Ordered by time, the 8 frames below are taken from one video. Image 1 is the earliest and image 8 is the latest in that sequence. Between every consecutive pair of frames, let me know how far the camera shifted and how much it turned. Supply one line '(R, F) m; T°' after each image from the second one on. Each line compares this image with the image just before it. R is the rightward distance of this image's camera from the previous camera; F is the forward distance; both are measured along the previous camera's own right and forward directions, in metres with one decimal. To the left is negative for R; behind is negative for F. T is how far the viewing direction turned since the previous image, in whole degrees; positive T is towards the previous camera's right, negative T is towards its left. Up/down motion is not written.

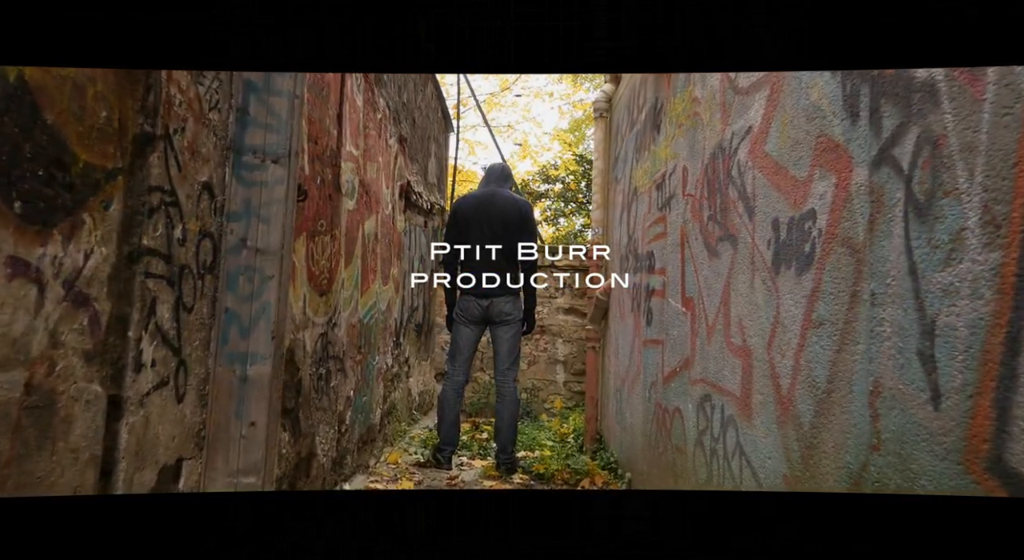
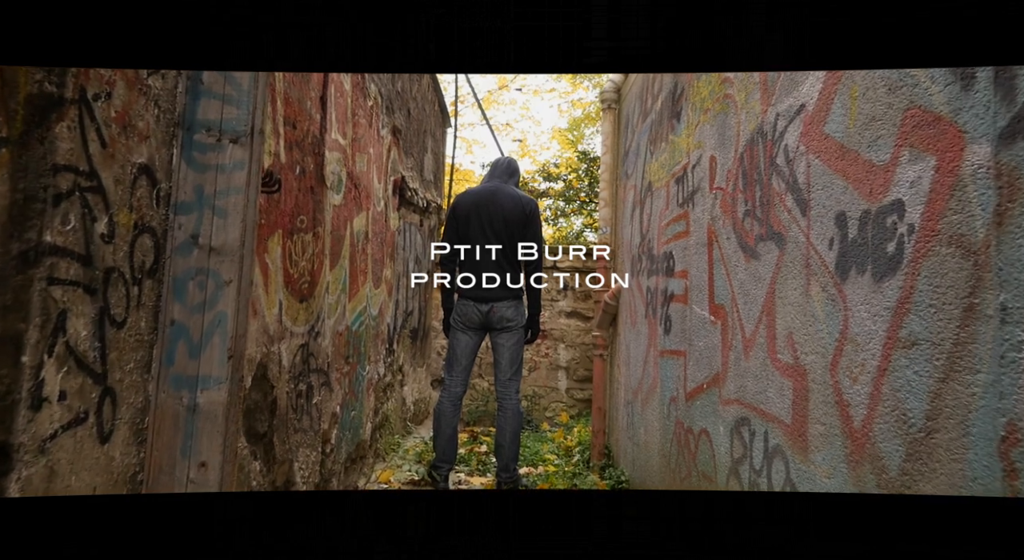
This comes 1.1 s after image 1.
(0.0, +0.4) m; 0°
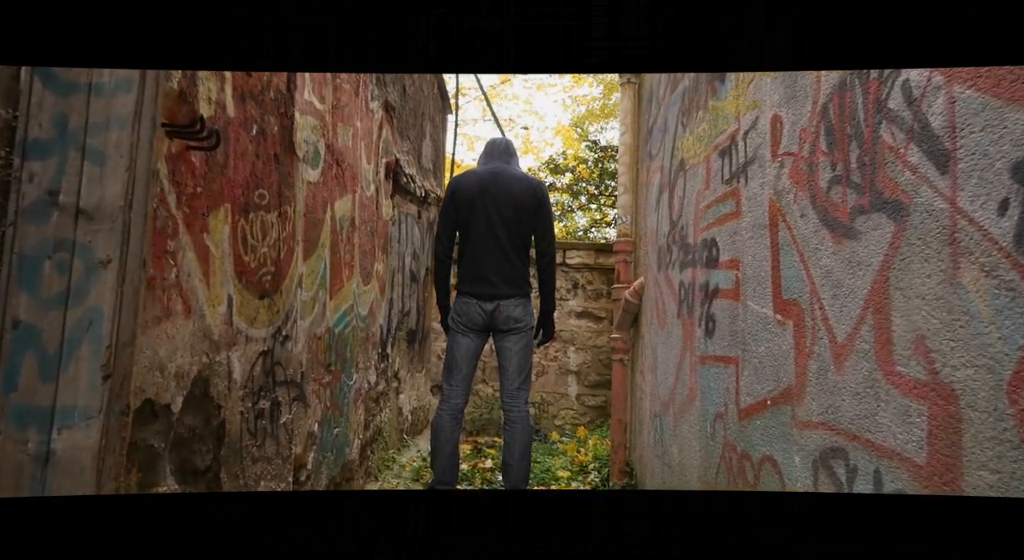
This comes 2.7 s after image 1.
(0.0, +0.6) m; 0°
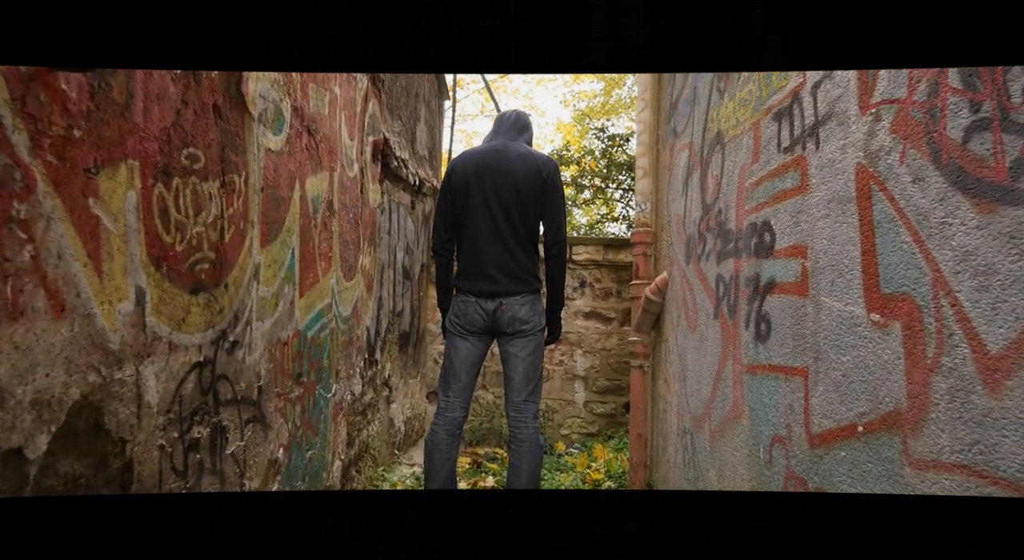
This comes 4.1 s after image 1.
(0.0, +0.5) m; 0°
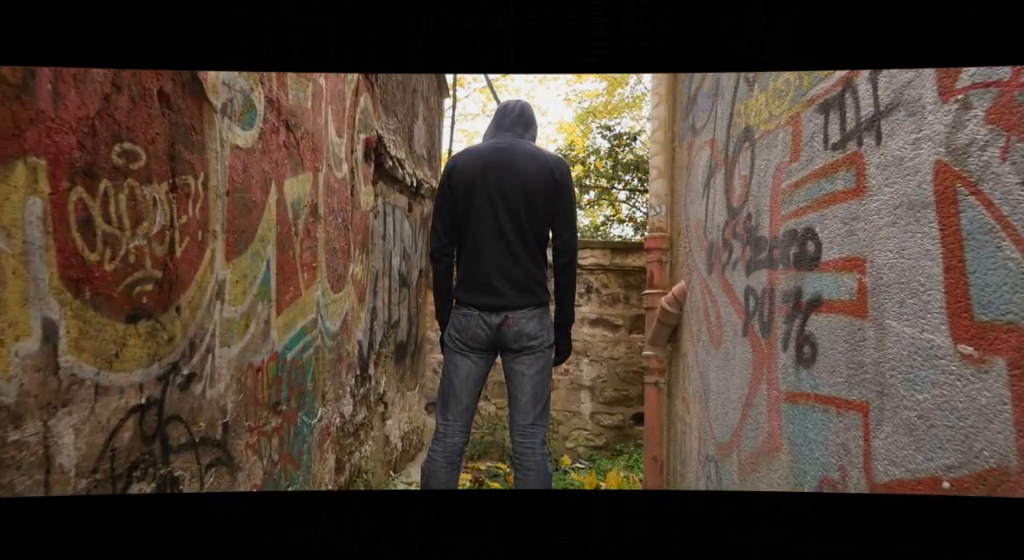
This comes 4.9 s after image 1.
(0.0, +0.3) m; 0°
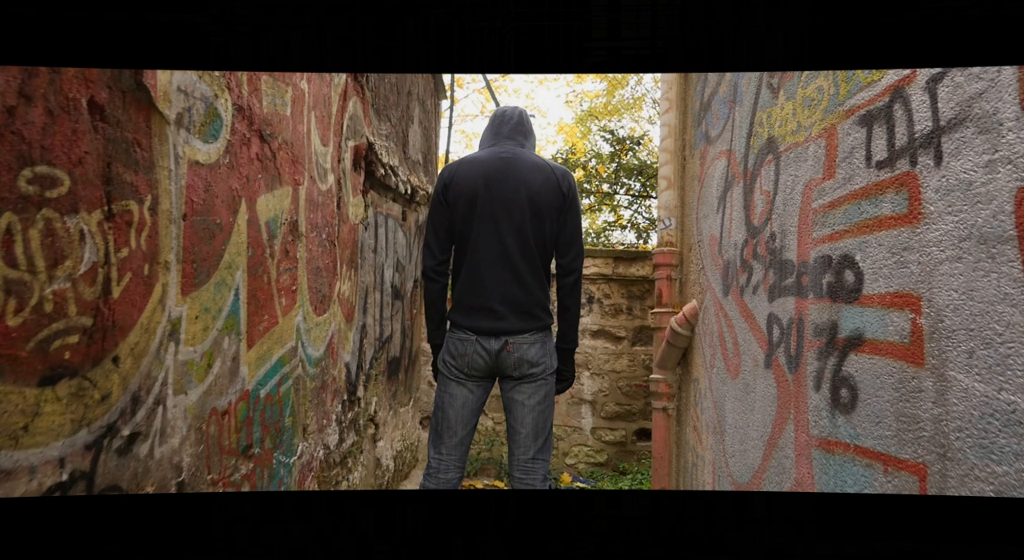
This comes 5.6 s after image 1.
(0.0, +0.2) m; 0°
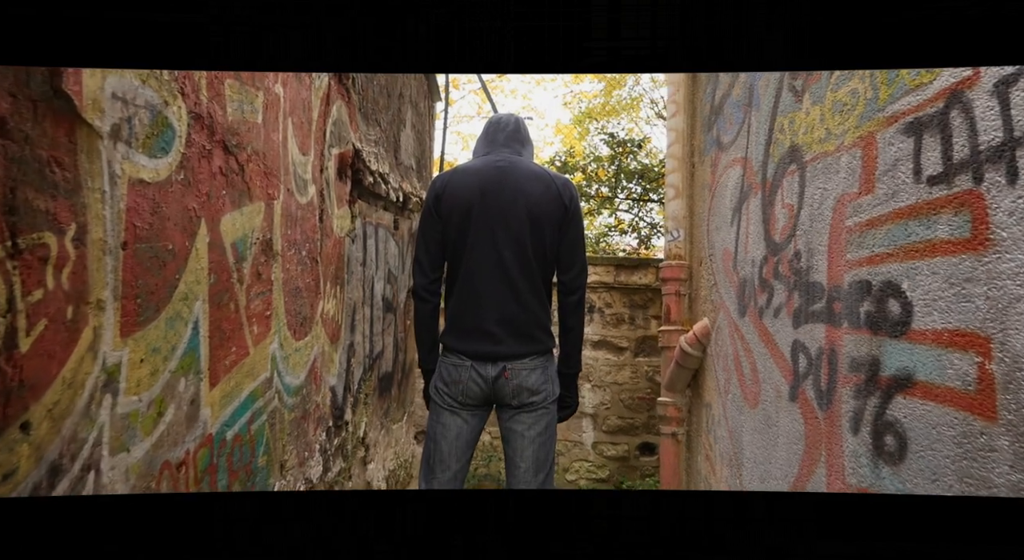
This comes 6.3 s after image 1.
(0.0, +0.2) m; 0°
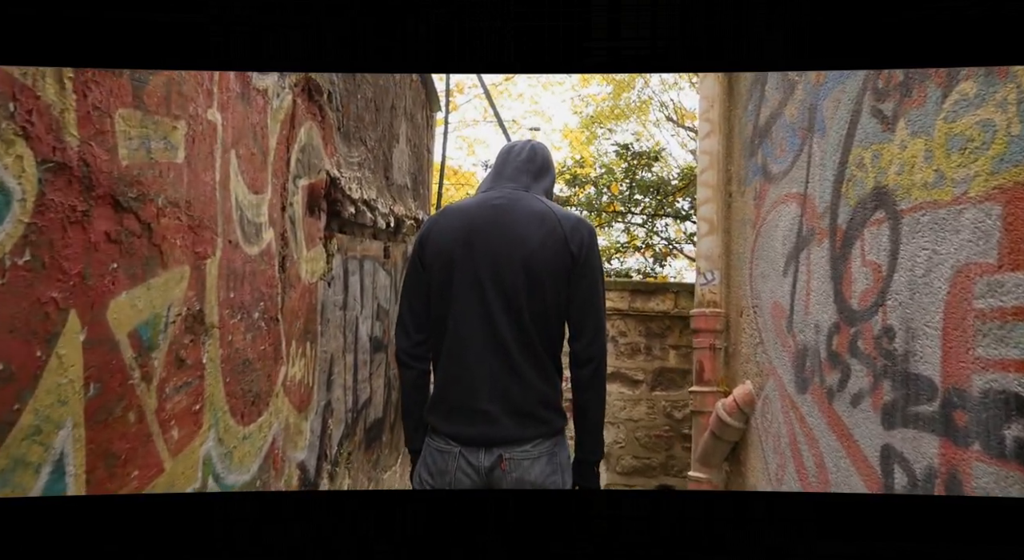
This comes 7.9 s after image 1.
(0.0, +0.5) m; -1°
